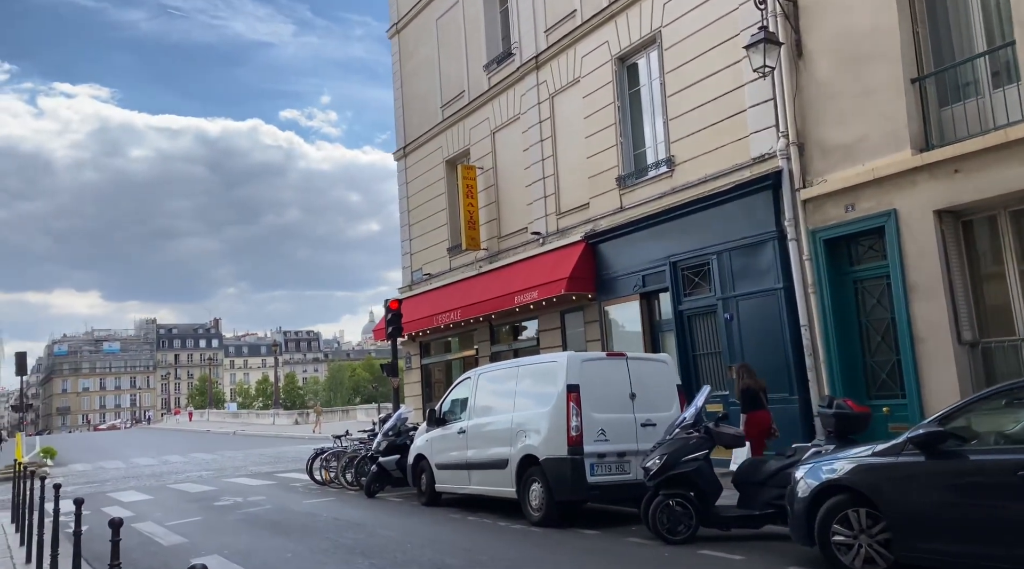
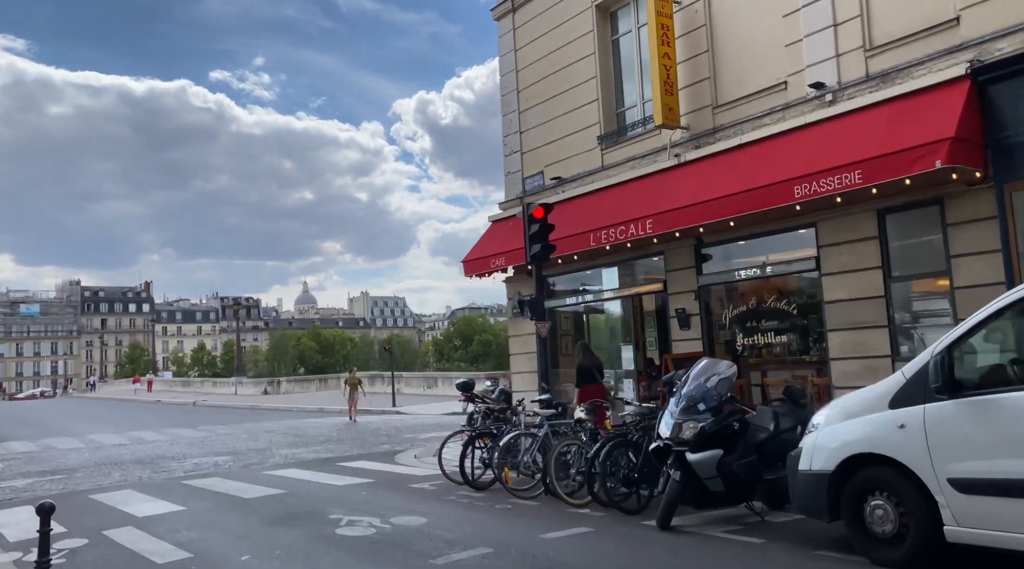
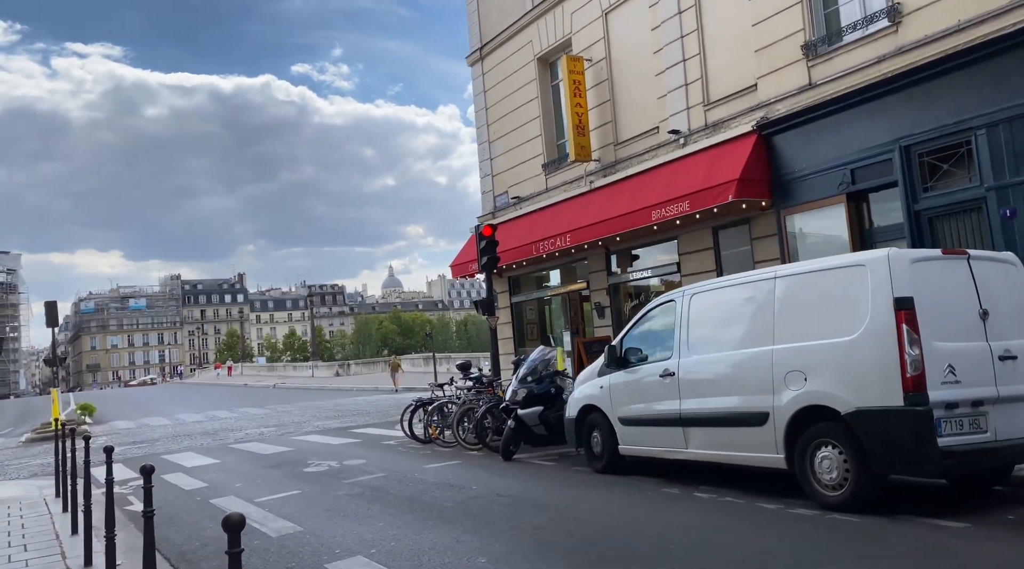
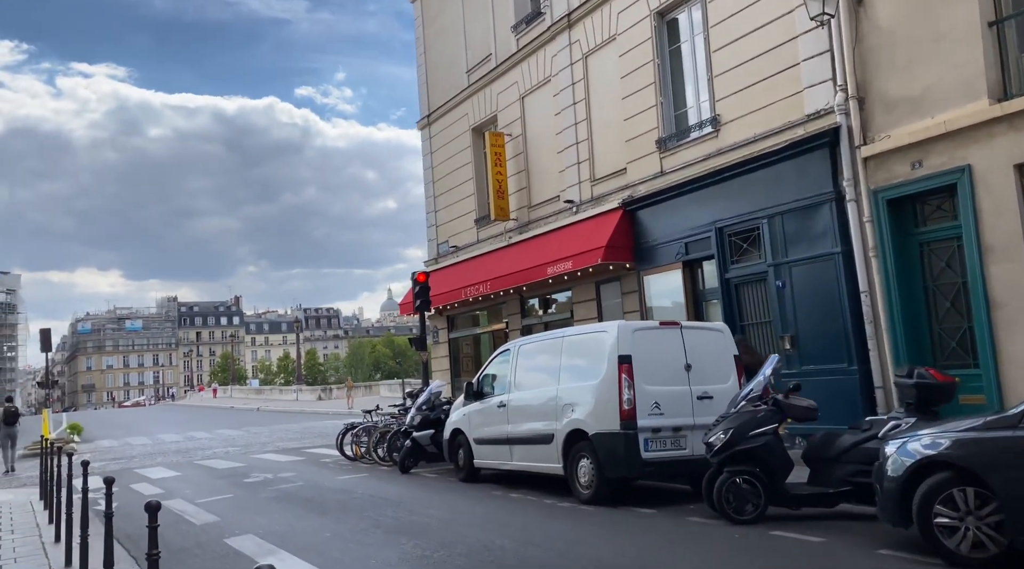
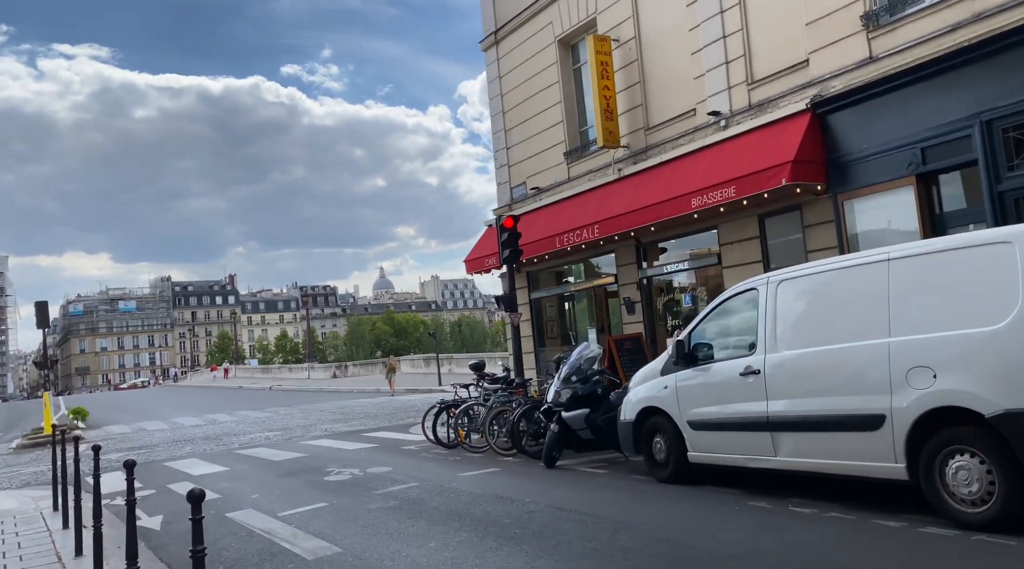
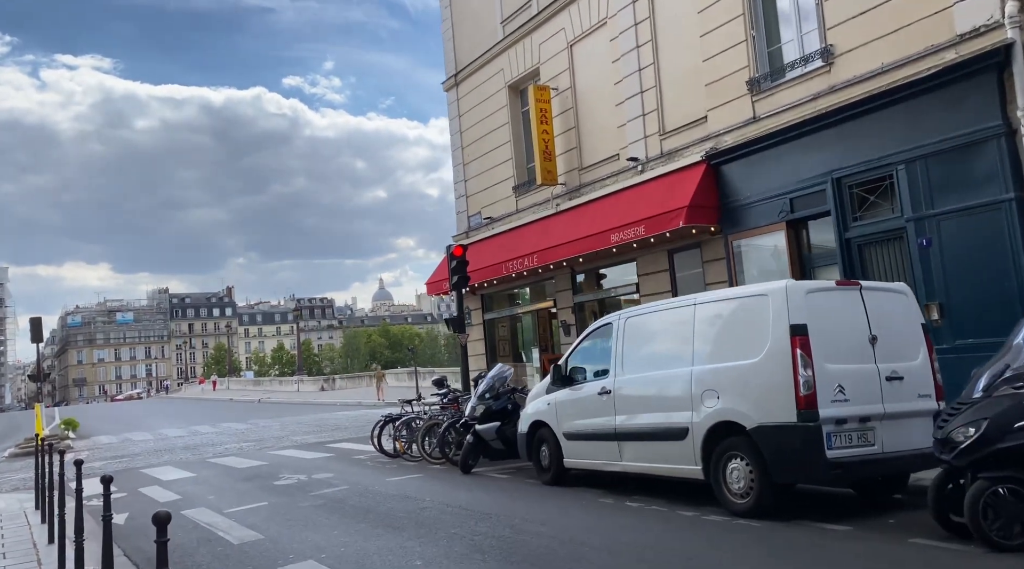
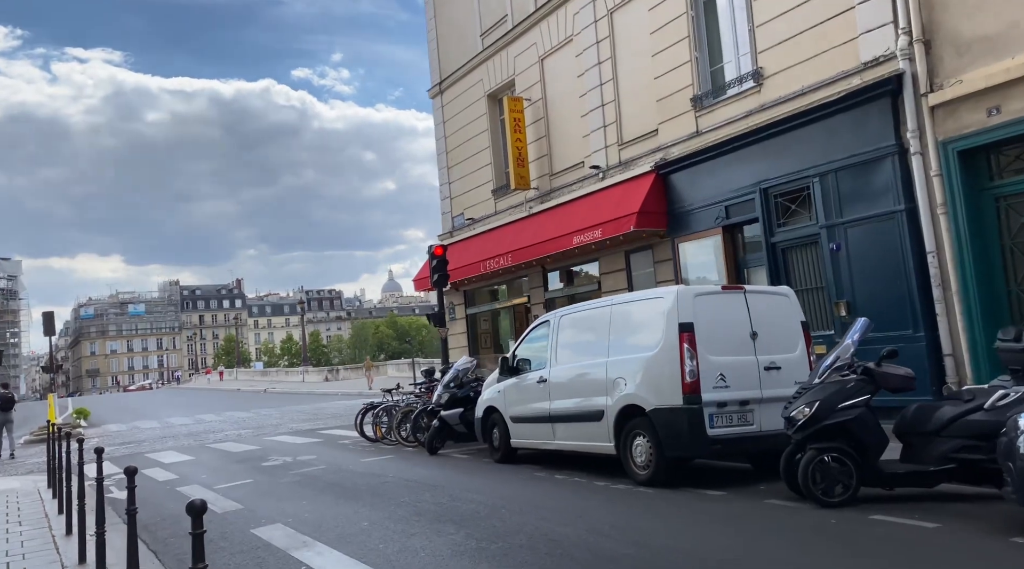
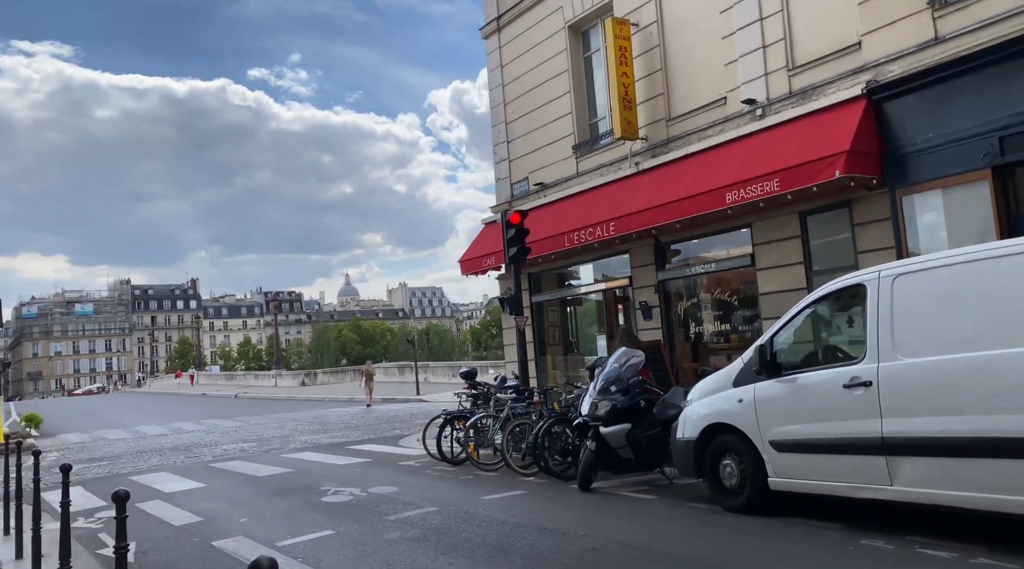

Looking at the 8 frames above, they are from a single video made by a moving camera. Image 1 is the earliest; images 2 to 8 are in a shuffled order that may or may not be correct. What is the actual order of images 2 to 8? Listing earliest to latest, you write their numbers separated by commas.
4, 7, 6, 3, 5, 8, 2
